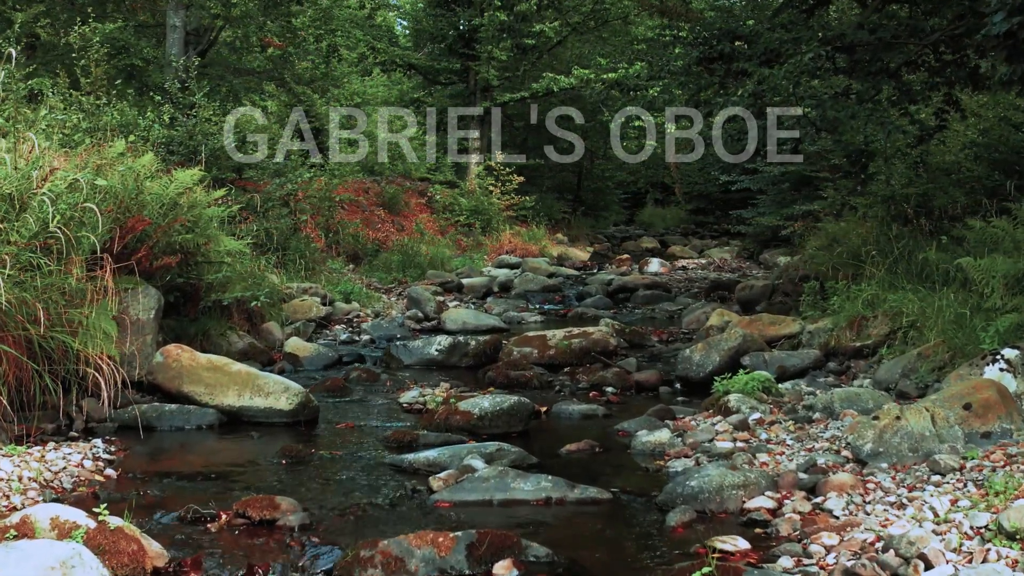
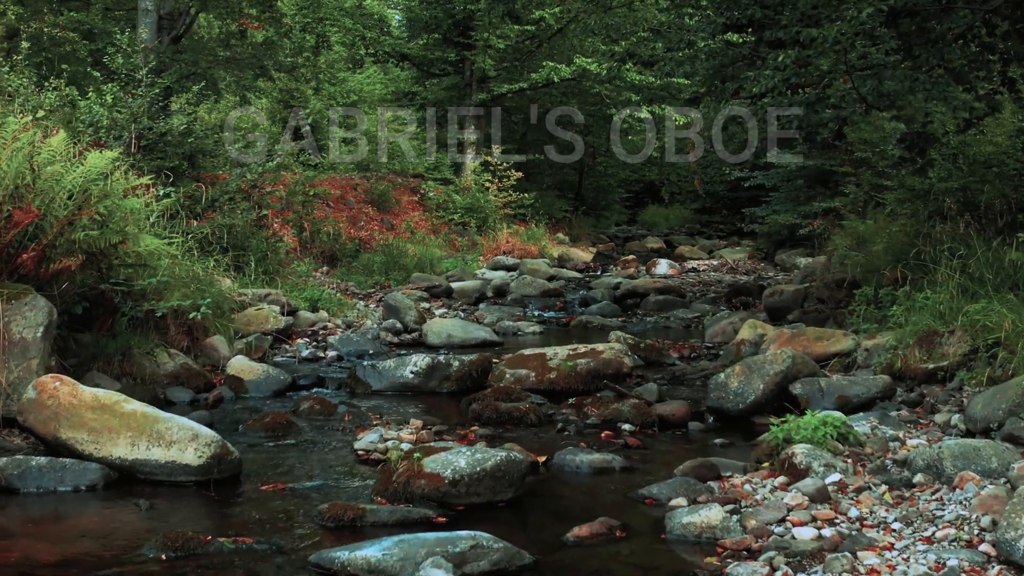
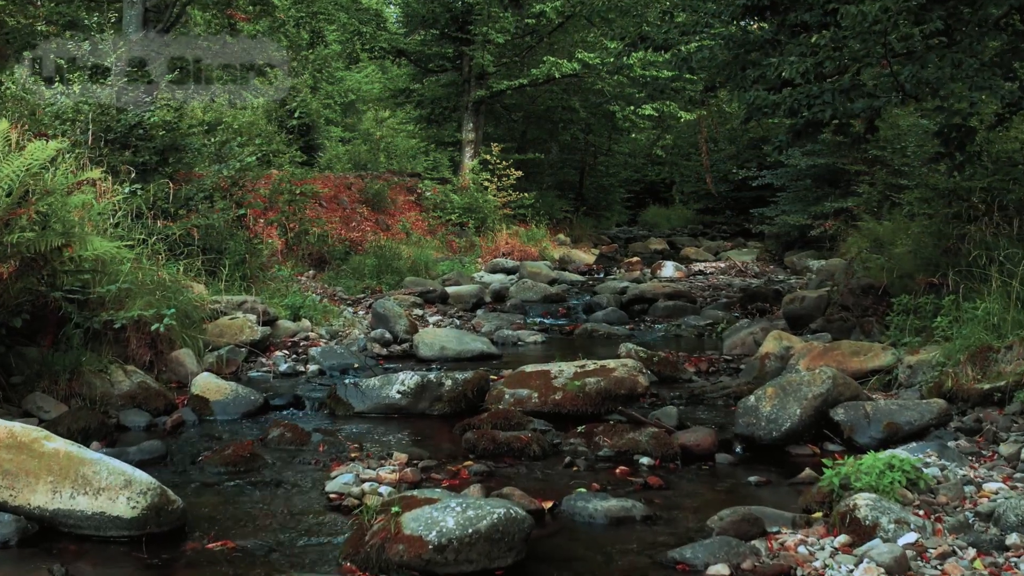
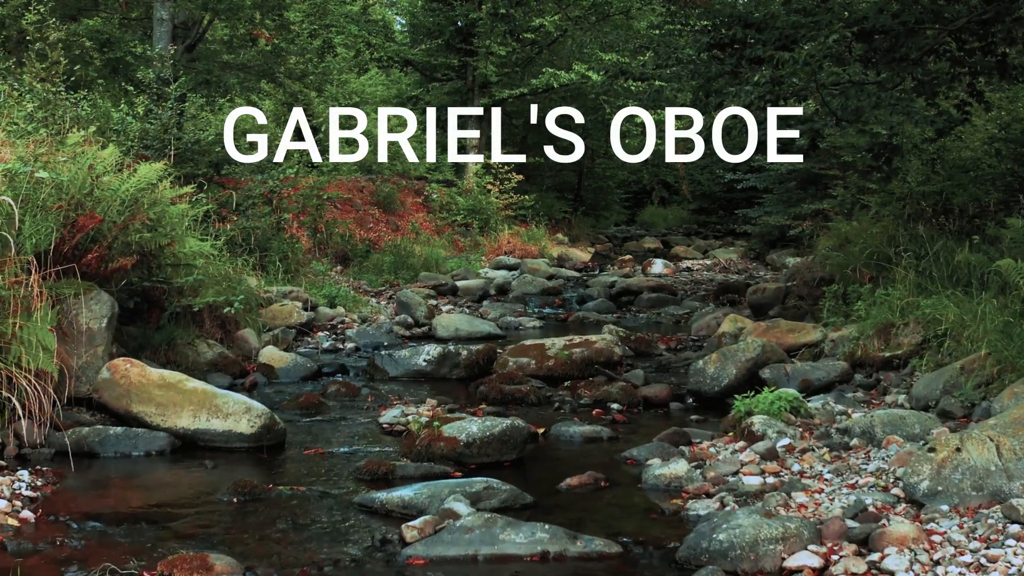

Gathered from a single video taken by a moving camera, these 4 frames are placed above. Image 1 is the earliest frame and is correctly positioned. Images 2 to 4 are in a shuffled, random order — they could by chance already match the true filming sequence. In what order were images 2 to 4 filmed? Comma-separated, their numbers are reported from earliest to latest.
4, 2, 3
